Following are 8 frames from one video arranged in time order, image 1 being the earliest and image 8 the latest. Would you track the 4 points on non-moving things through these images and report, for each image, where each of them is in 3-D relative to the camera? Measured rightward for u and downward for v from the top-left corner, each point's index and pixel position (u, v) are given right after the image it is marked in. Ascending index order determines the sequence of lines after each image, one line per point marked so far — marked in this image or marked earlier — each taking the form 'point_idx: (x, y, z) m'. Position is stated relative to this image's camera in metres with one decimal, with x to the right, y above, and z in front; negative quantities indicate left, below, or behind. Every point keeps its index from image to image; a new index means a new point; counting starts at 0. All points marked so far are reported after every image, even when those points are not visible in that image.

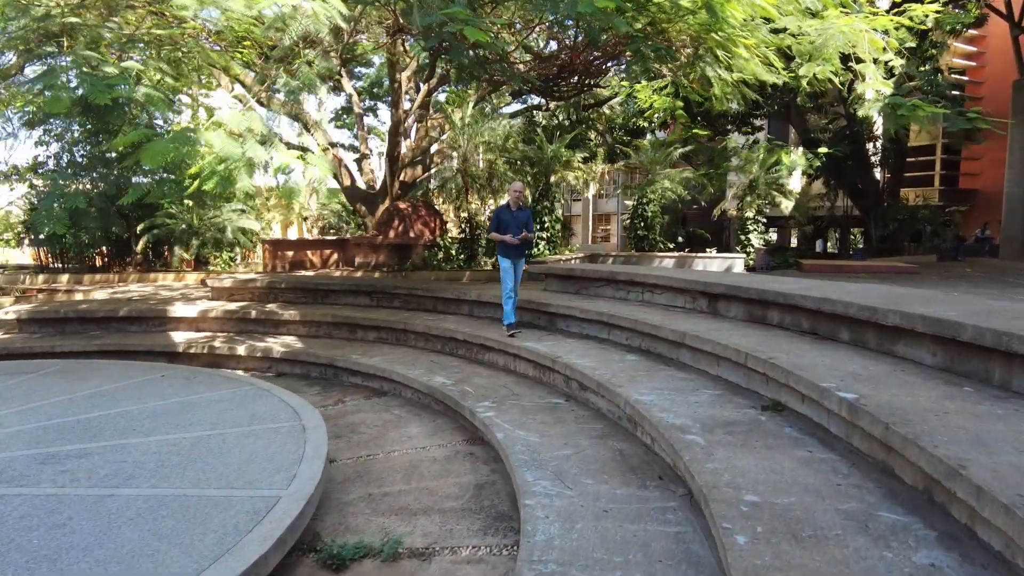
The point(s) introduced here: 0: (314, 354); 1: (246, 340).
0: (-1.8, -0.6, +5.9) m
1: (-2.7, -0.5, +6.6) m
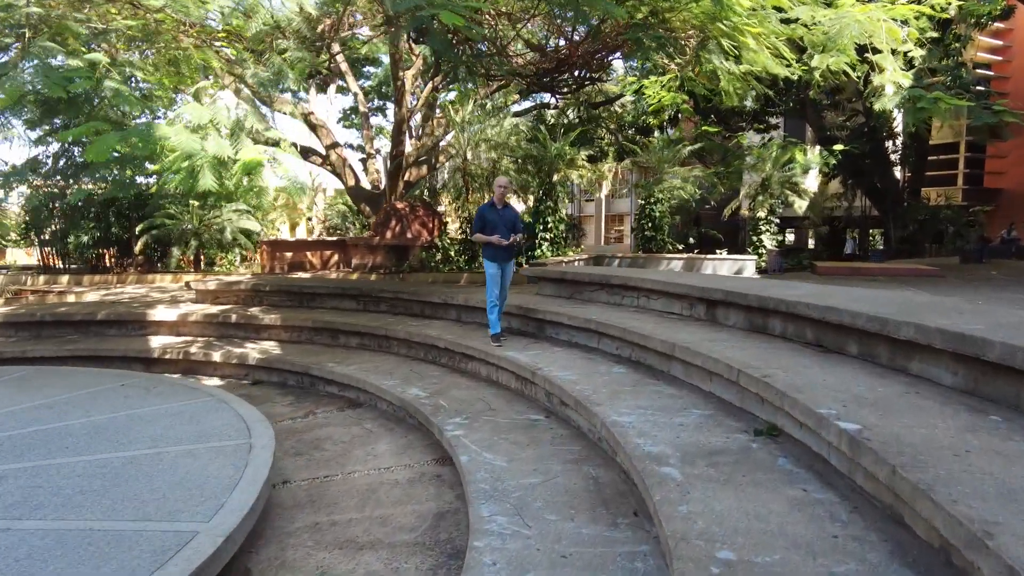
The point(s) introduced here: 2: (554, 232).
0: (-1.9, -0.6, +5.6) m
1: (-2.8, -0.6, +6.3) m
2: (+0.7, +1.0, +11.9) m
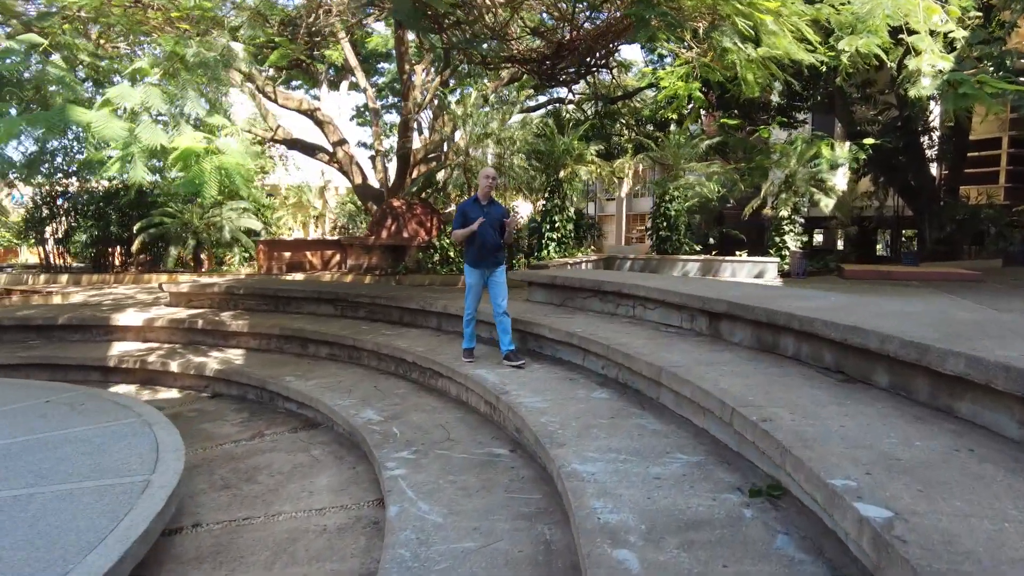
0: (-2.0, -0.7, +5.1) m
1: (-2.9, -0.6, +5.8) m
2: (+0.8, +1.0, +11.3) m
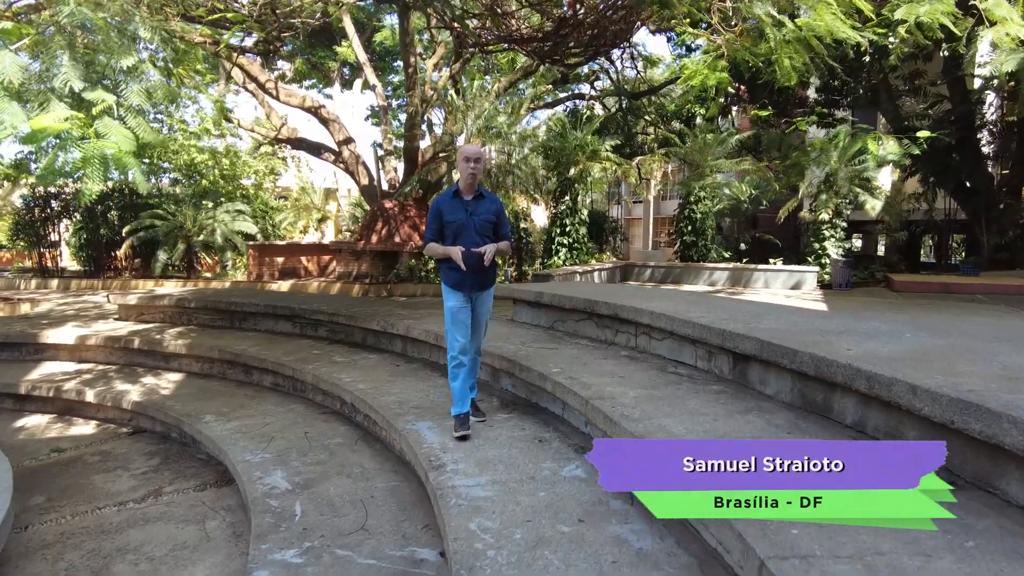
0: (-2.2, -0.8, +4.2) m
1: (-3.0, -0.7, +4.9) m
2: (+1.0, +0.8, +10.3) m
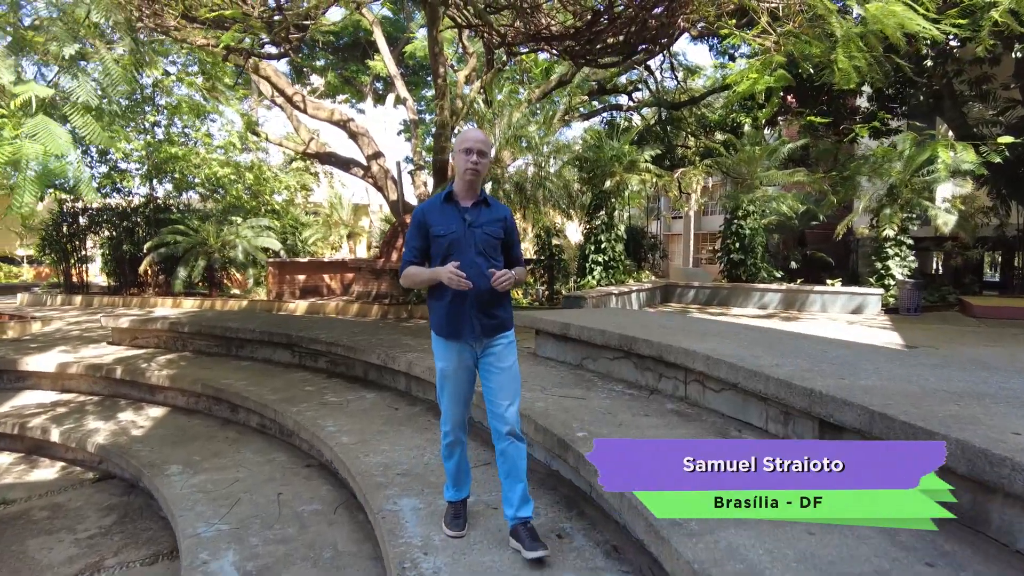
0: (-2.1, -0.9, +3.6) m
1: (-2.8, -0.9, +4.4) m
2: (+1.4, +0.5, +9.5) m
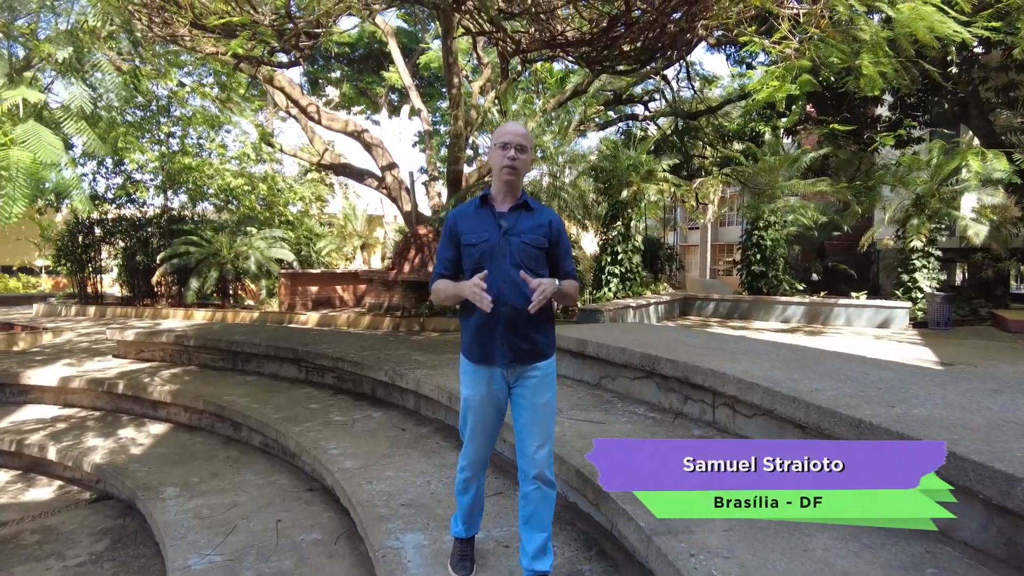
0: (-2.0, -1.0, +3.5) m
1: (-2.8, -0.9, +4.3) m
2: (+1.6, +0.3, +9.3) m
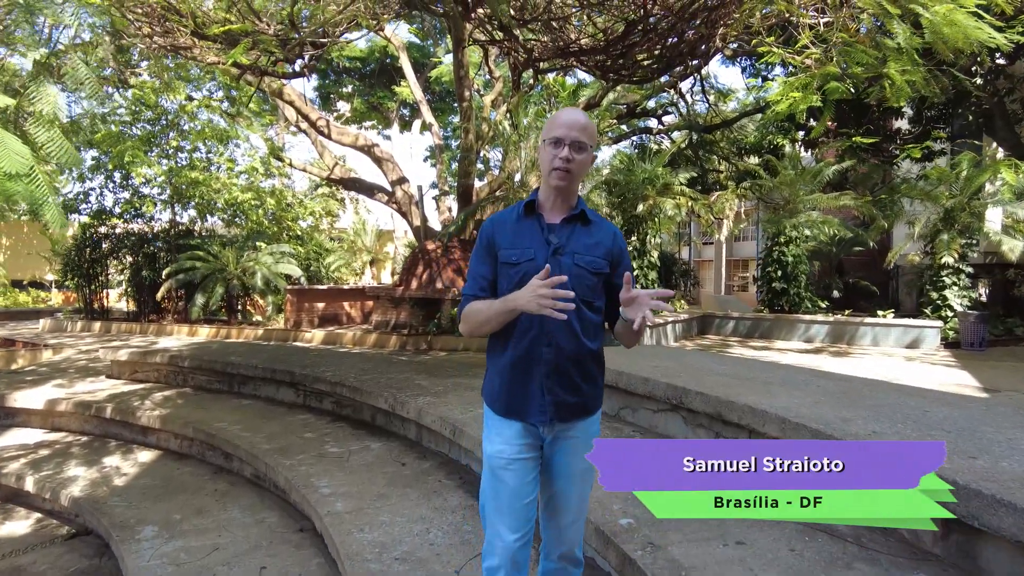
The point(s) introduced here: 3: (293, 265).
0: (-2.0, -1.1, +3.2) m
1: (-2.7, -1.0, +4.0) m
2: (+1.8, +0.1, +9.0) m
3: (-3.9, +0.4, +11.5) m
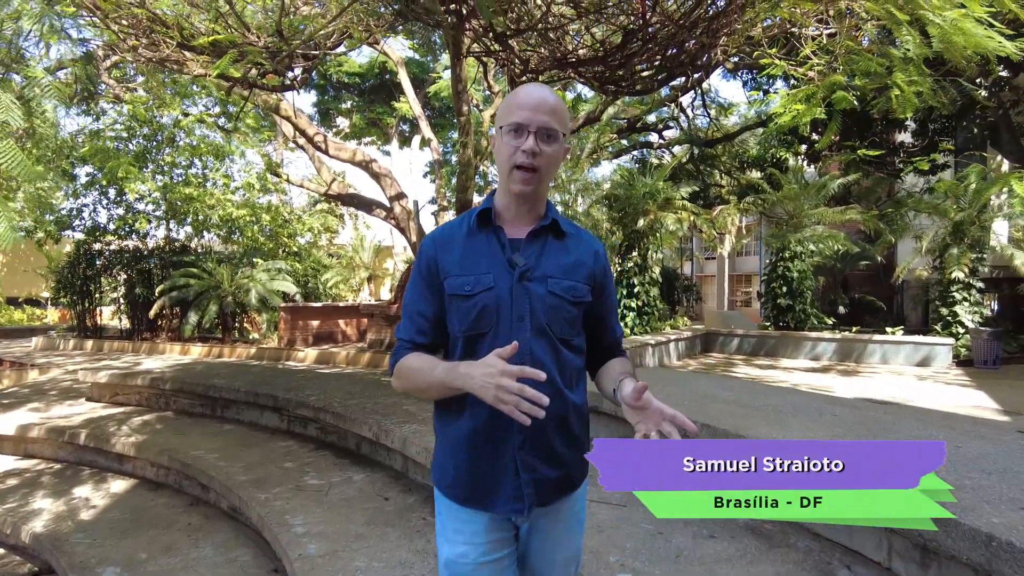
0: (-2.0, -1.2, +3.0) m
1: (-2.7, -1.2, +3.8) m
2: (+1.8, -0.1, +8.8) m
3: (-3.9, +0.1, +11.3) m
